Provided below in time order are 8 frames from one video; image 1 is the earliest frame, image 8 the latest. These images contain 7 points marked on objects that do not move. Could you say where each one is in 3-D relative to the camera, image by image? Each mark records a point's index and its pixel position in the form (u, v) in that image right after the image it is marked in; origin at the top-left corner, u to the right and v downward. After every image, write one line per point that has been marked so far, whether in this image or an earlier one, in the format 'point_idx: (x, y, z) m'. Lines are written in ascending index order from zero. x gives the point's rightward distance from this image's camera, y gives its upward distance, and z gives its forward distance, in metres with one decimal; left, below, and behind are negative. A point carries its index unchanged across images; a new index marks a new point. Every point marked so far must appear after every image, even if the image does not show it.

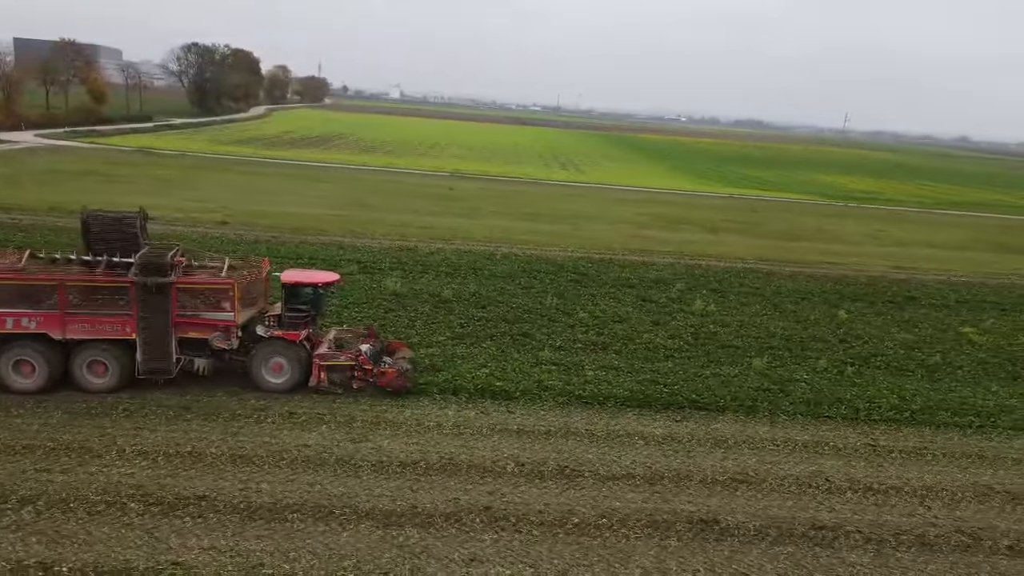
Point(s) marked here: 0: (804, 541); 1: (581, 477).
0: (+3.3, -2.8, +8.2) m
1: (+0.8, -2.4, +9.3) m
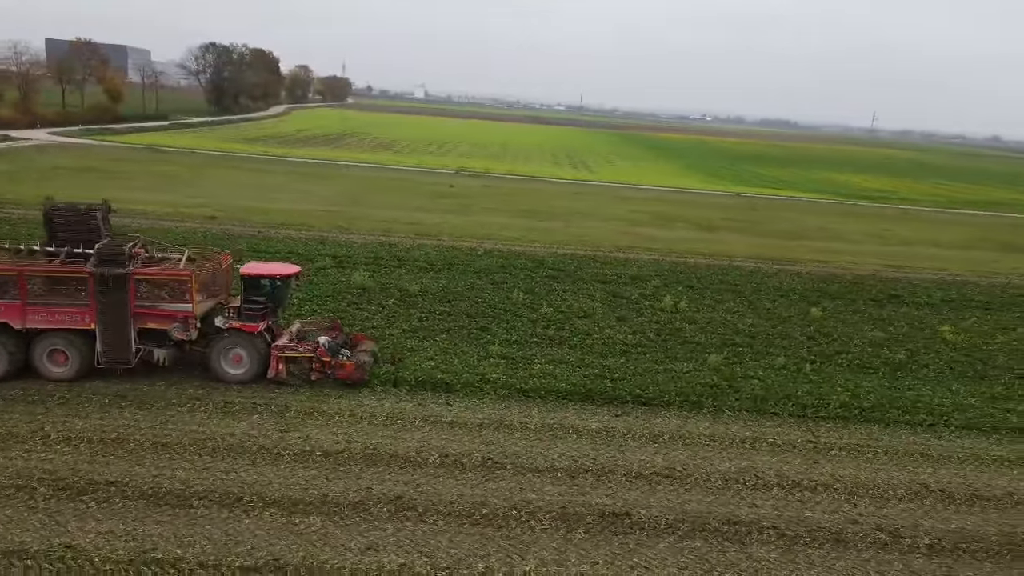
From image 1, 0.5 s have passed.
0: (+2.2, -2.8, +8.1) m
1: (-0.2, -2.3, +9.2) m
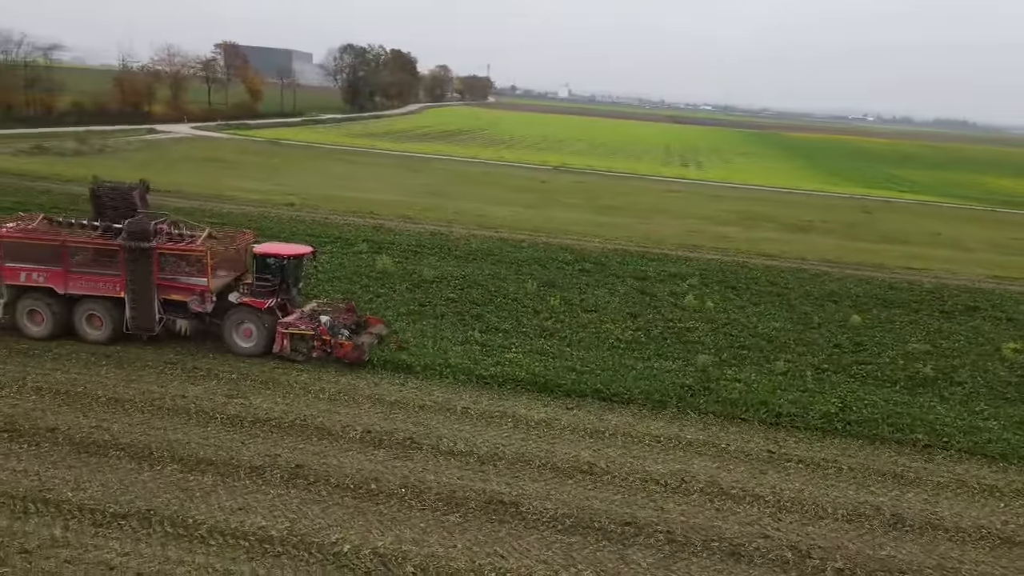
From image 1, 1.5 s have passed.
0: (+0.9, -2.6, +7.7) m
1: (-1.2, -2.1, +9.3) m
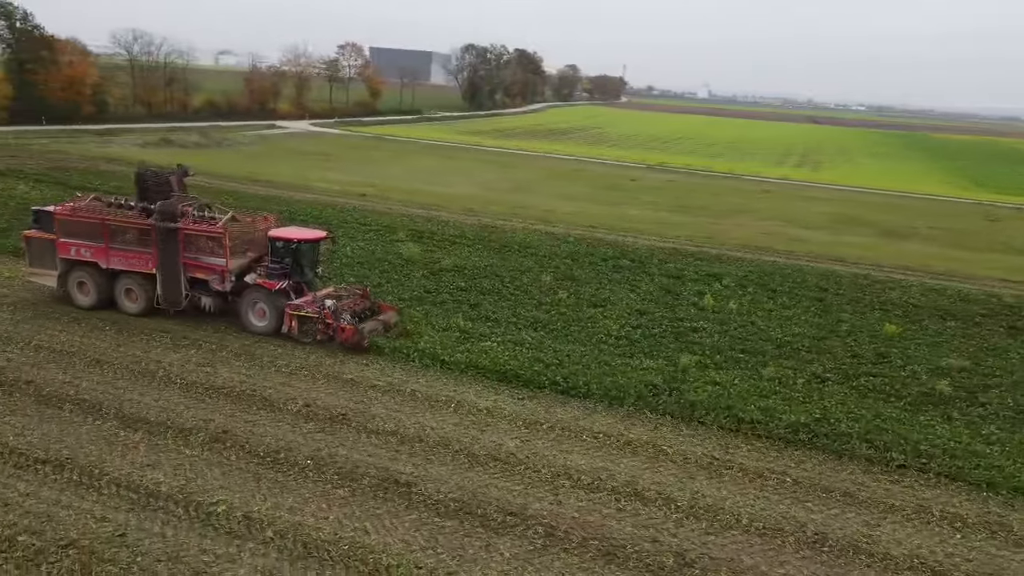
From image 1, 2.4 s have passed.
0: (-0.4, -2.4, +7.6) m
1: (-2.2, -1.8, +9.5) m
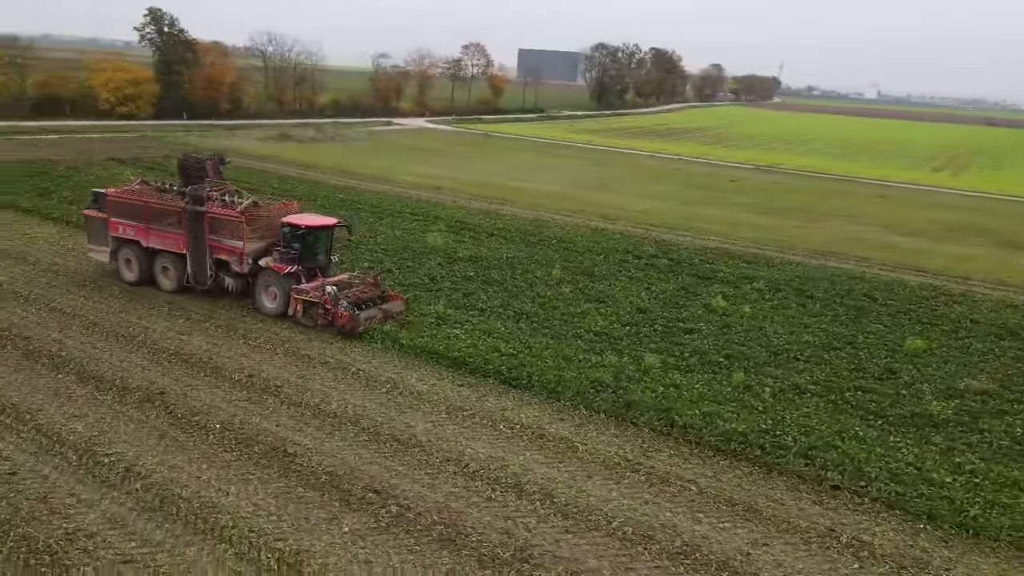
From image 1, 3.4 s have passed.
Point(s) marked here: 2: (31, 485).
0: (-1.9, -2.2, +7.8) m
1: (-3.3, -1.5, +9.9) m
2: (-4.9, -2.0, +7.5) m
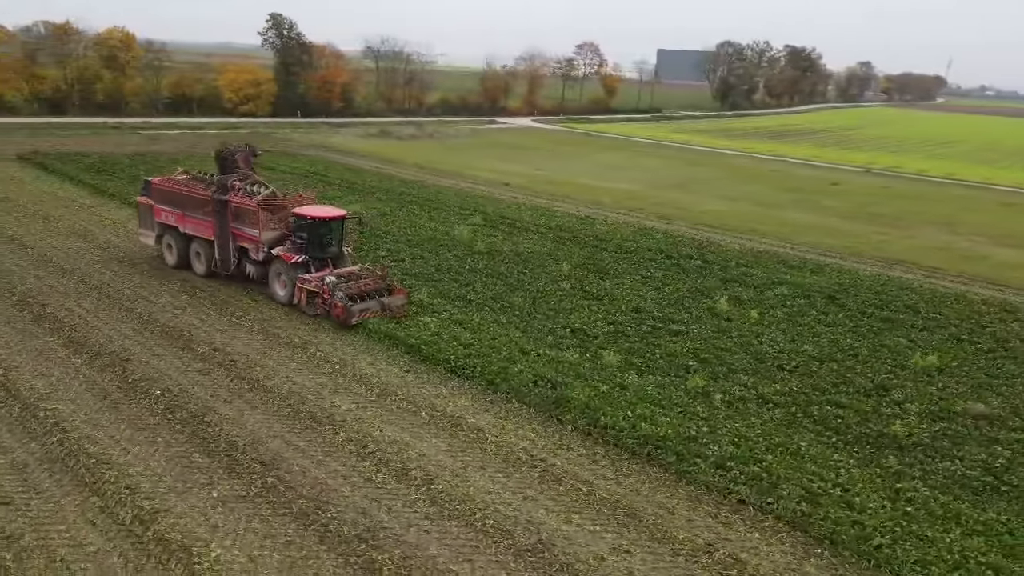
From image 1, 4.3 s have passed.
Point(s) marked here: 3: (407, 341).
0: (-3.2, -1.9, +8.1) m
1: (-4.2, -1.2, +10.5) m
2: (-6.3, -1.6, +8.4) m
3: (-1.7, -0.9, +11.7) m
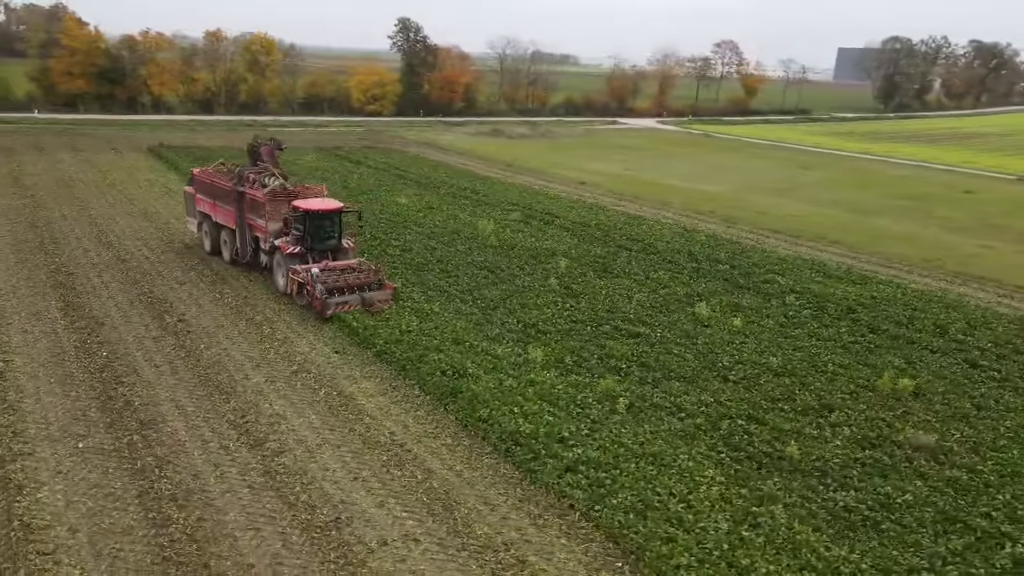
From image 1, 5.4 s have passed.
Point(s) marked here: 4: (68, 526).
0: (-4.9, -1.6, +8.9) m
1: (-5.3, -0.8, +11.4) m
2: (-7.8, -1.1, +9.8) m
3: (-2.6, -0.6, +12.1) m
4: (-4.2, -2.2, +6.9) m
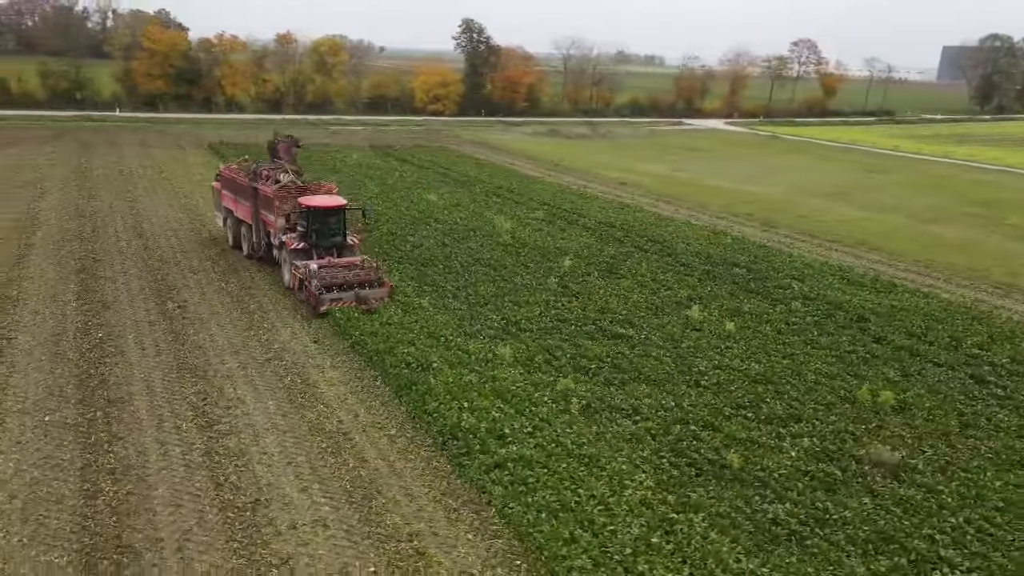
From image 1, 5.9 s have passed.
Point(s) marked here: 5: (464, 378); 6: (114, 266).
0: (-5.6, -1.4, +9.5) m
1: (-5.7, -0.6, +12.0) m
2: (-8.4, -0.8, +10.6) m
3: (-2.9, -0.5, +12.4) m
4: (-5.1, -2.1, +7.4) m
5: (-0.6, -1.3, +10.1) m
6: (-8.3, +0.5, +15.0) m
